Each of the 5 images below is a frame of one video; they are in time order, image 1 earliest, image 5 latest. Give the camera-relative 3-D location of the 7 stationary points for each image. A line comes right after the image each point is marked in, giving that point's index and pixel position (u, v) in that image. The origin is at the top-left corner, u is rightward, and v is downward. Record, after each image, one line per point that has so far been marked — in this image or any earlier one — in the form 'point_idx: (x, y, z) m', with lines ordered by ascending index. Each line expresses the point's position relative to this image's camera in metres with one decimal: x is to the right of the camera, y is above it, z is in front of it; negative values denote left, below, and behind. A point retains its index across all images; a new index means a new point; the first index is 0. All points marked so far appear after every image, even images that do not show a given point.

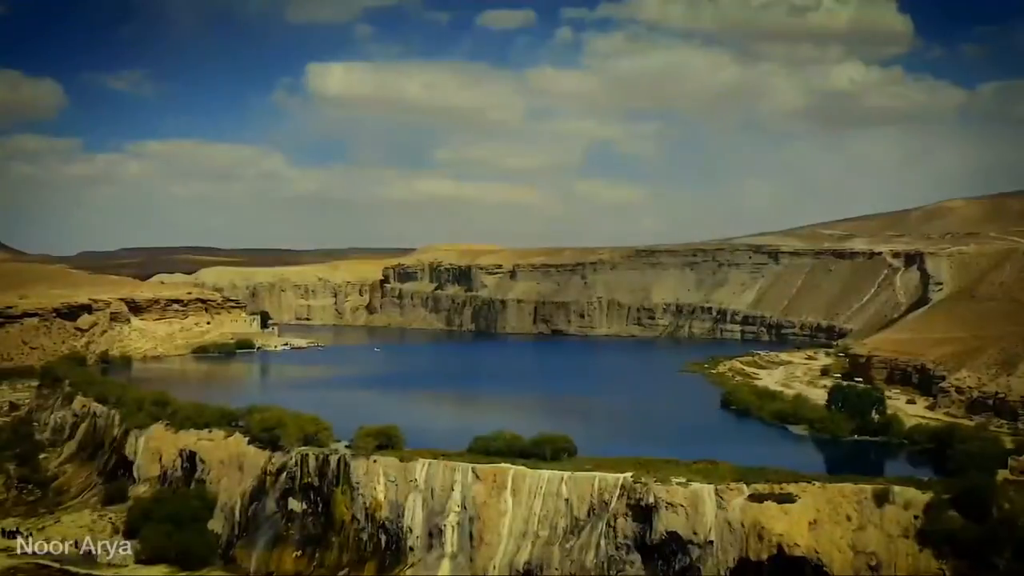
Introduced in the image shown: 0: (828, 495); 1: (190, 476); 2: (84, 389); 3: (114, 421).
0: (+3.4, -2.2, +10.3) m
1: (-4.2, -2.5, +13.0) m
2: (-7.8, -1.9, +17.8) m
3: (-6.0, -2.0, +15.0) m
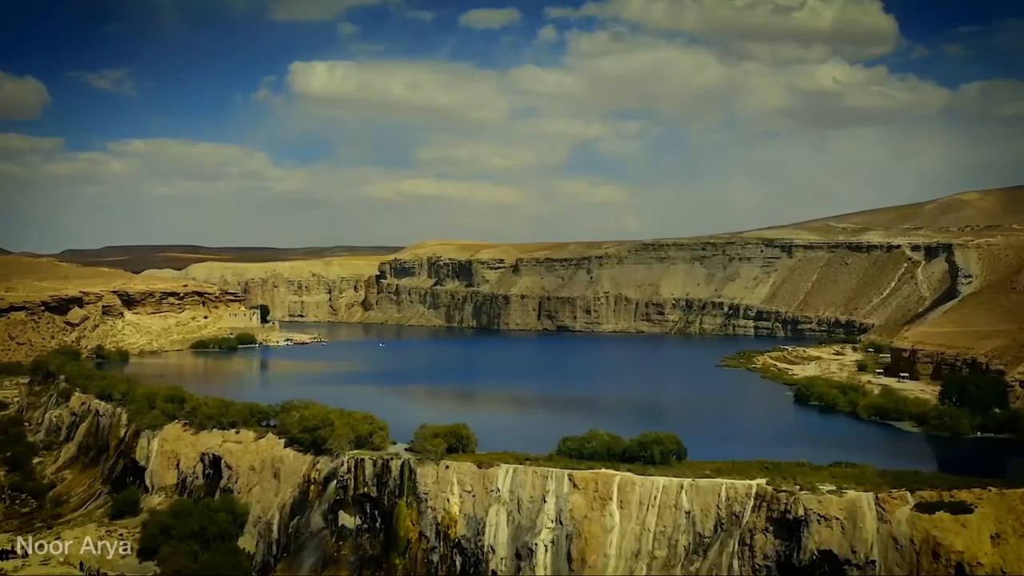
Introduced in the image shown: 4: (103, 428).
0: (+4.3, -1.9, +8.6) m
1: (-3.3, -2.3, +11.1) m
2: (-7.0, -1.6, +15.9) m
3: (-5.2, -1.8, +13.1) m
4: (-5.8, -2.1, +14.2) m
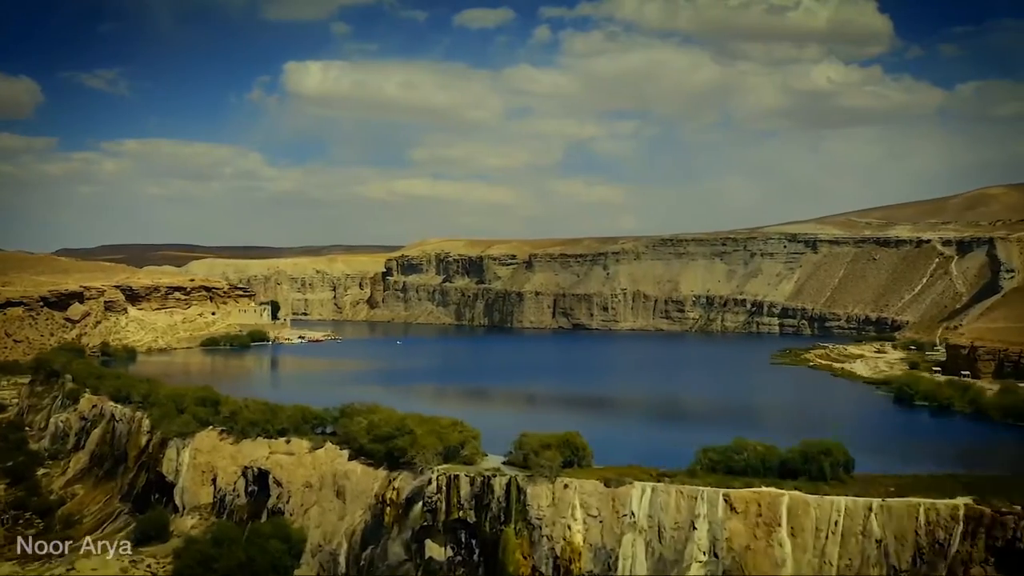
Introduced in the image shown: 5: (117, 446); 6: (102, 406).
0: (+5.3, -1.7, +6.9) m
1: (-2.4, -2.1, +9.4) m
2: (-6.1, -1.4, +14.1) m
3: (-4.3, -1.6, +11.3) m
4: (-4.9, -1.9, +12.4) m
5: (-4.9, -2.0, +12.4) m
6: (-5.3, -1.5, +12.7) m
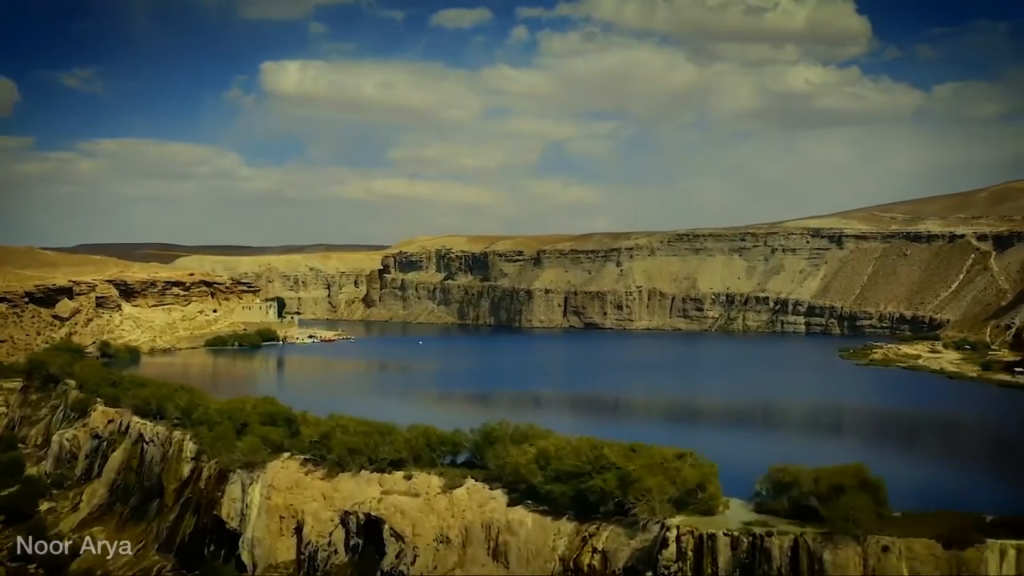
0: (+6.7, -1.6, +4.6) m
1: (-1.1, -1.9, +6.8) m
2: (-4.8, -1.3, +11.5) m
3: (-3.0, -1.4, +8.8) m
4: (-3.6, -1.8, +9.8) m
5: (-3.6, -1.9, +9.8) m
6: (-4.1, -1.4, +10.1) m
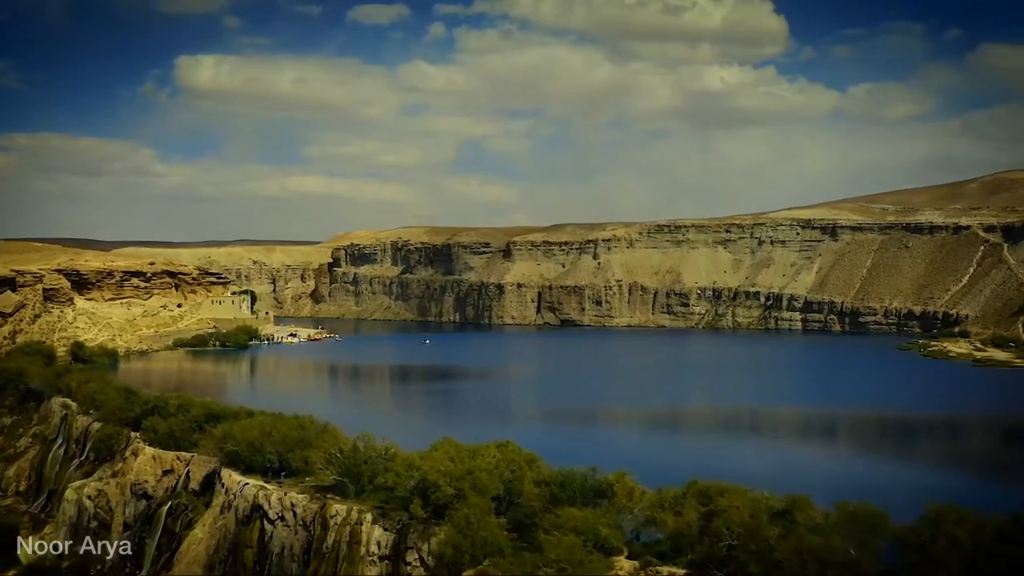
0: (+8.9, -1.4, +1.8) m
1: (+1.1, -1.7, +3.4) m
2: (-3.1, -1.1, +7.8) m
3: (-1.0, -1.2, +5.2) m
4: (-1.7, -1.6, +6.2) m
5: (-1.7, -1.7, +6.2) m
6: (-2.2, -1.2, +6.5) m
